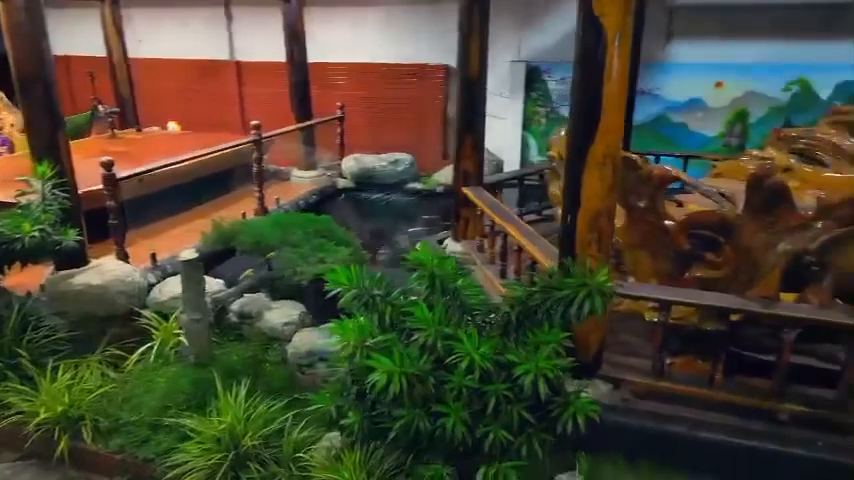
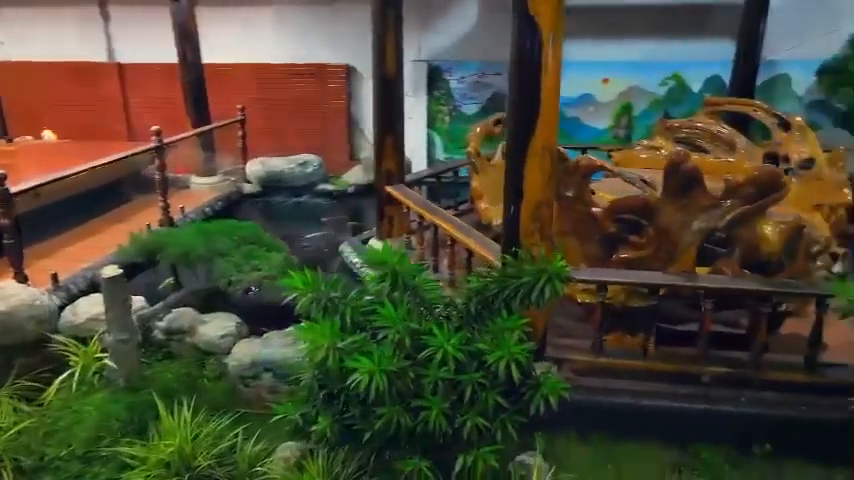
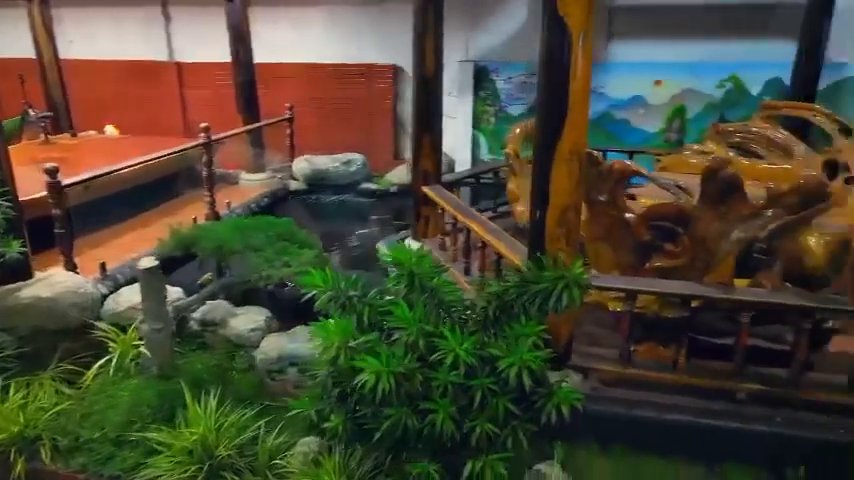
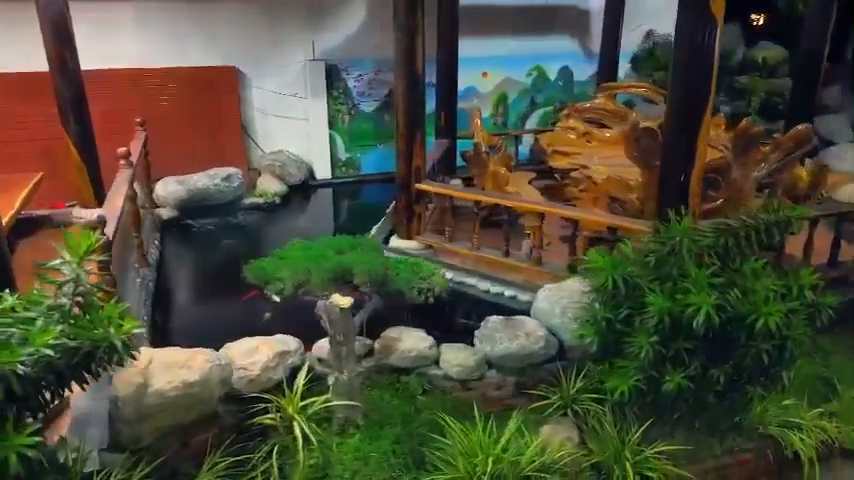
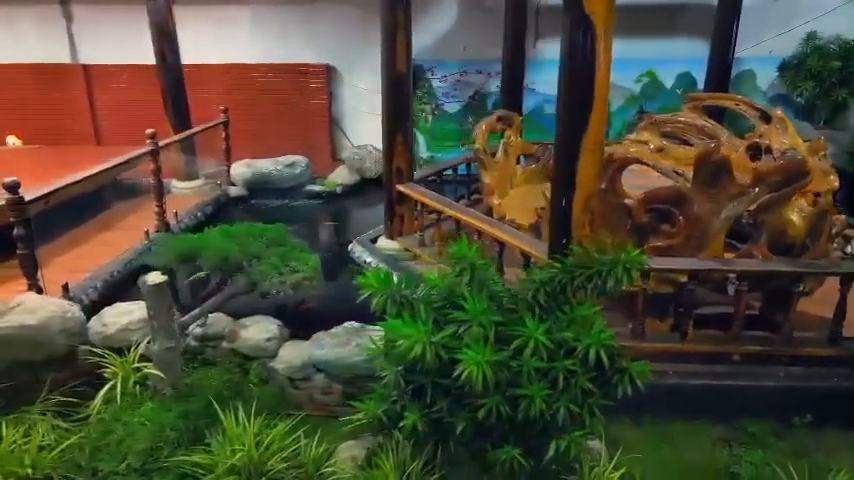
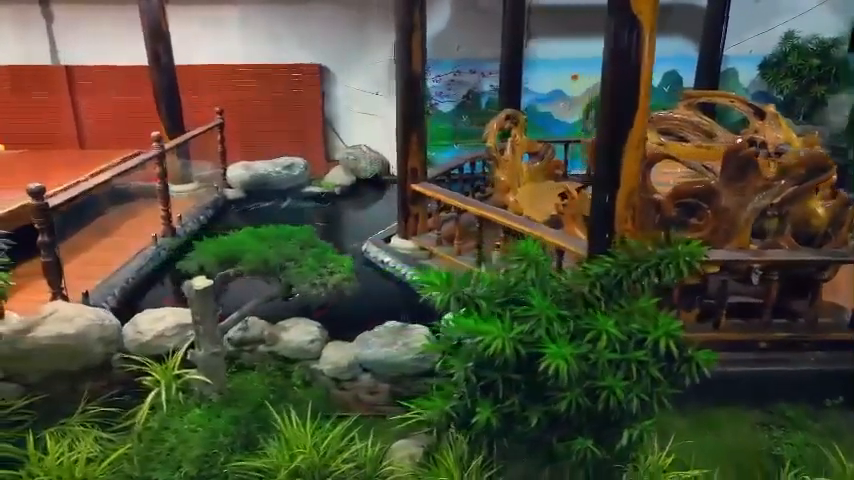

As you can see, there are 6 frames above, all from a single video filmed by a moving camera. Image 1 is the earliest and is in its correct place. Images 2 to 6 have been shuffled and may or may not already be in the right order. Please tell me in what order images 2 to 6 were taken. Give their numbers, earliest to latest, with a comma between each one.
3, 2, 5, 6, 4
